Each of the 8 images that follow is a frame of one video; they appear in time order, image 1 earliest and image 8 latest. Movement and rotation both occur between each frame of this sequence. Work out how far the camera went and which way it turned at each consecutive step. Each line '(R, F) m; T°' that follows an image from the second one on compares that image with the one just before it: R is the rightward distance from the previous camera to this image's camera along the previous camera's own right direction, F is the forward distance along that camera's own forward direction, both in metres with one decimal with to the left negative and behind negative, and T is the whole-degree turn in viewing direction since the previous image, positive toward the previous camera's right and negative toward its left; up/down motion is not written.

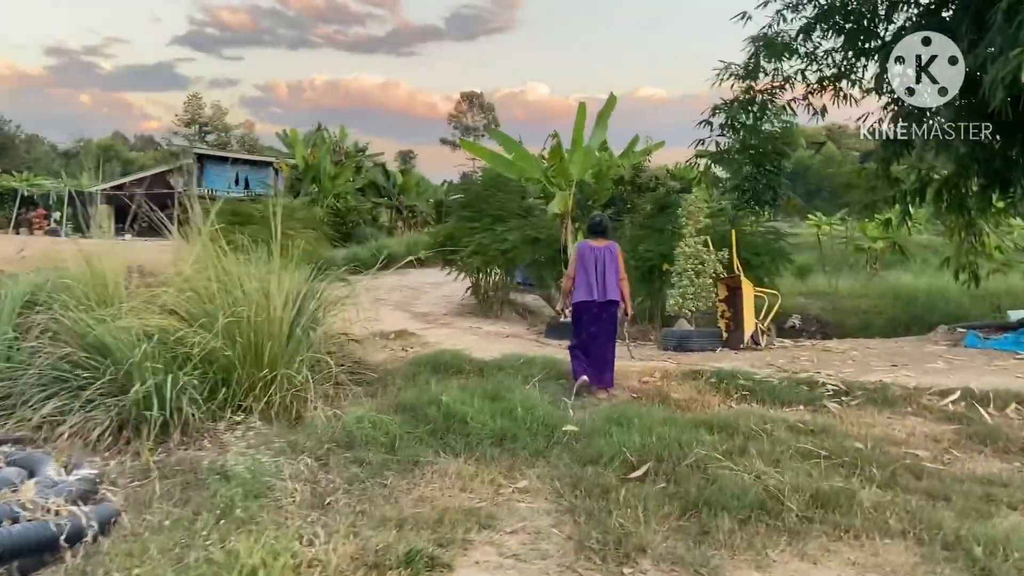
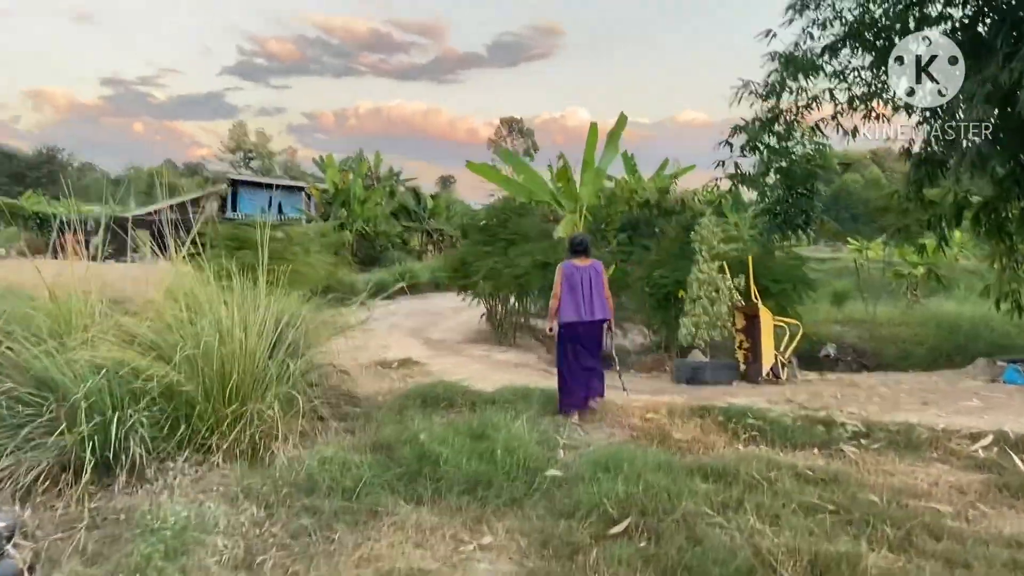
(+0.3, +0.3) m; -3°
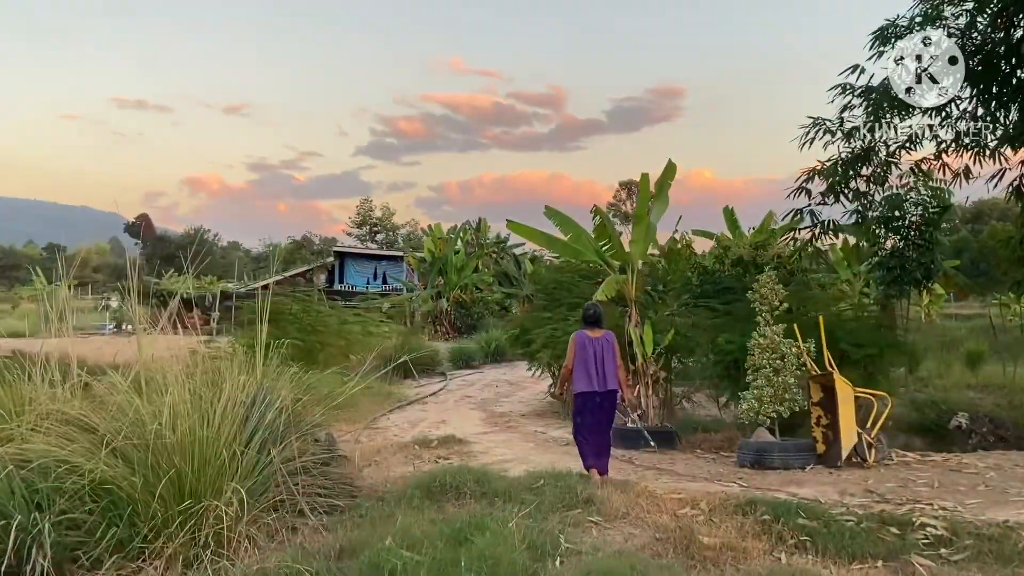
(+0.6, +0.7) m; -8°
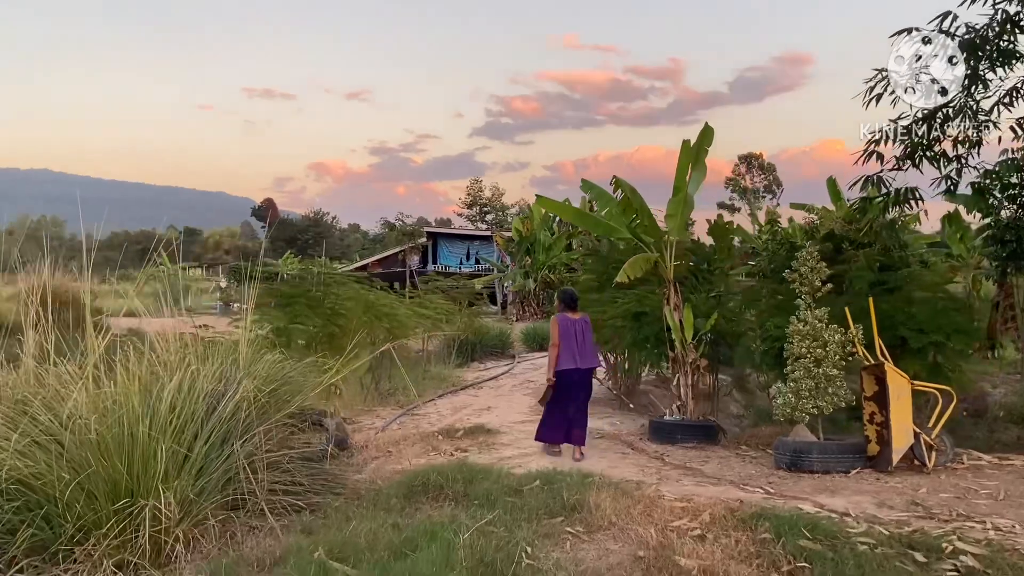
(+0.7, +0.5) m; -8°
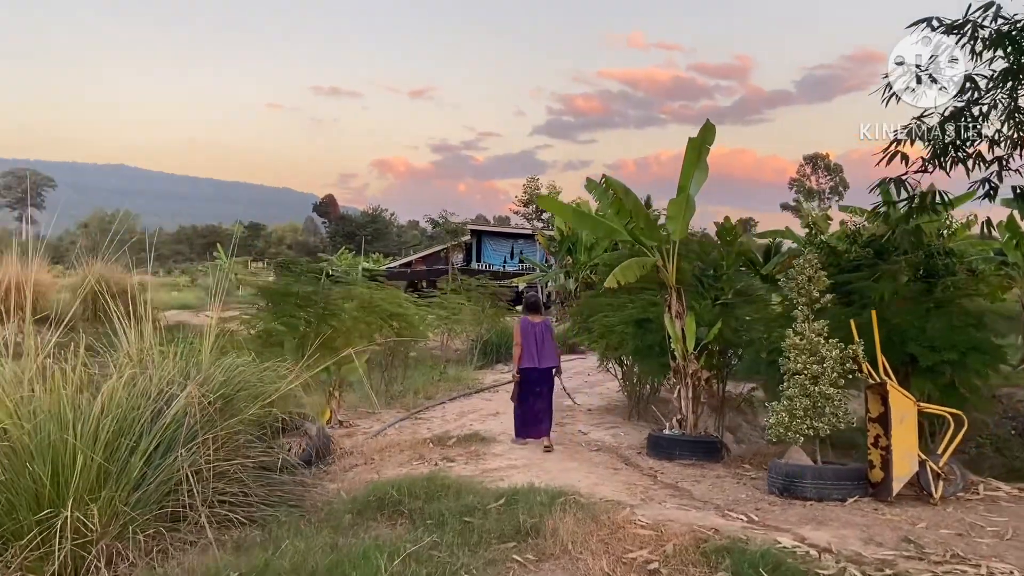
(+0.5, +0.3) m; -4°
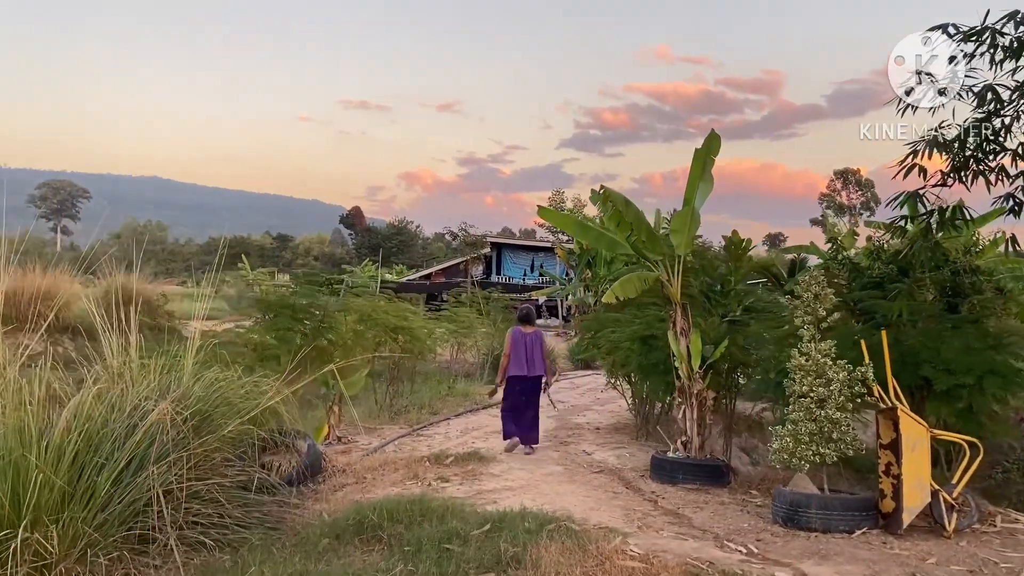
(+0.2, +0.2) m; -2°
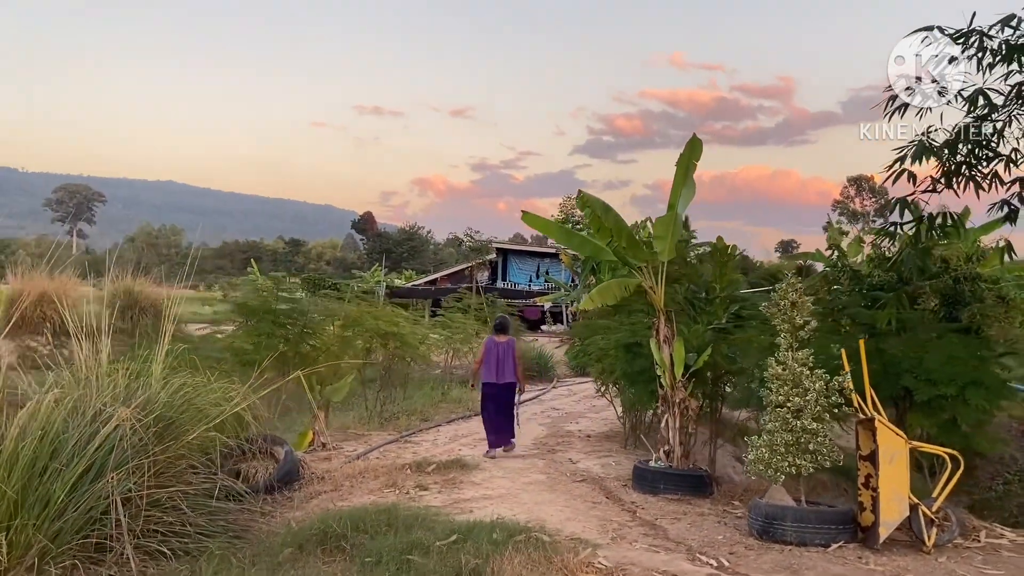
(+0.2, +0.1) m; -1°
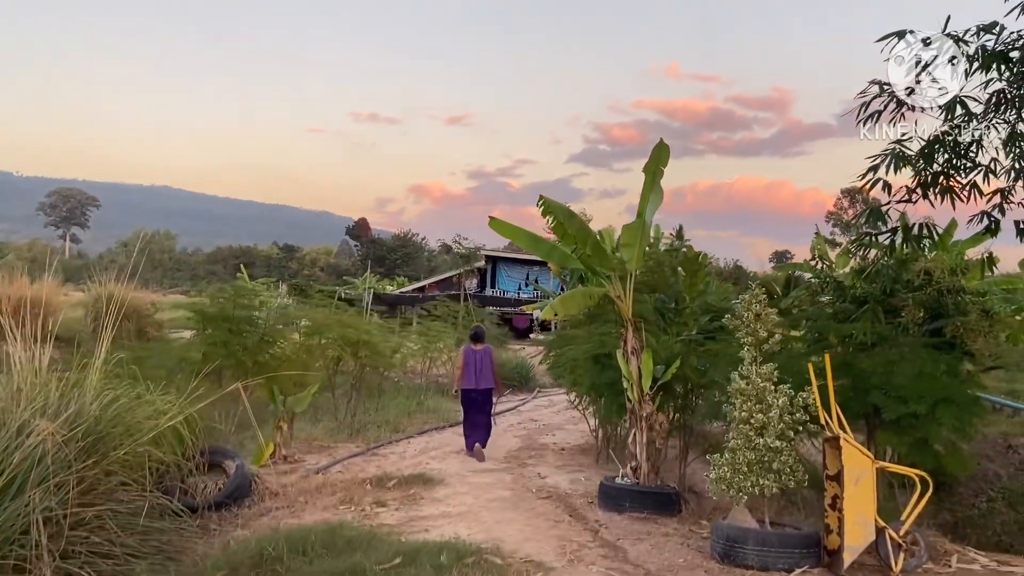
(+0.2, +0.2) m; 0°
